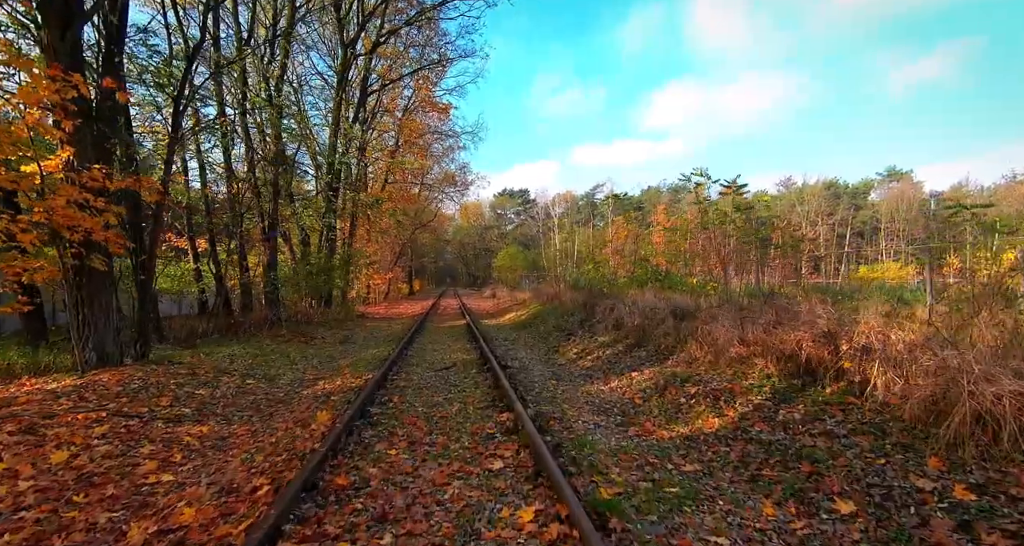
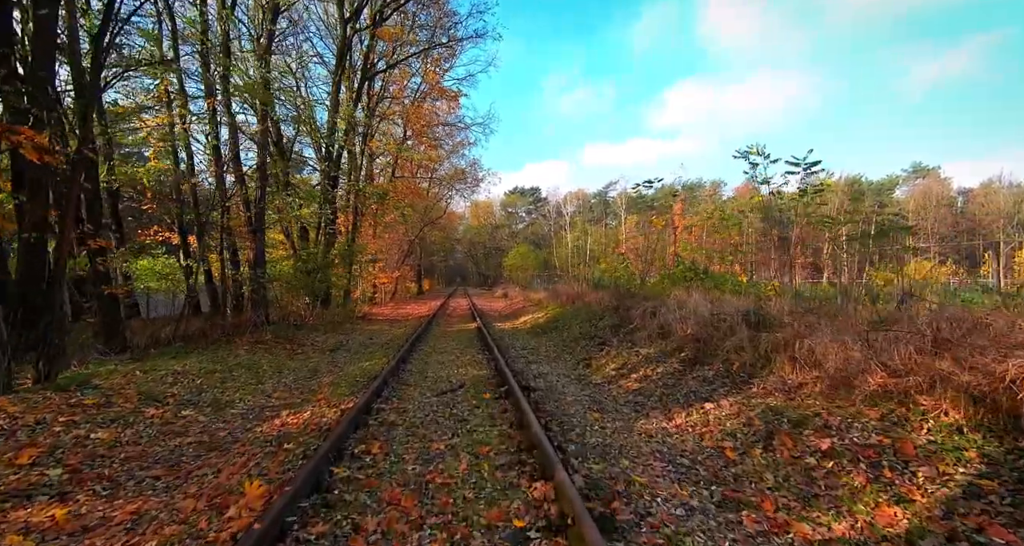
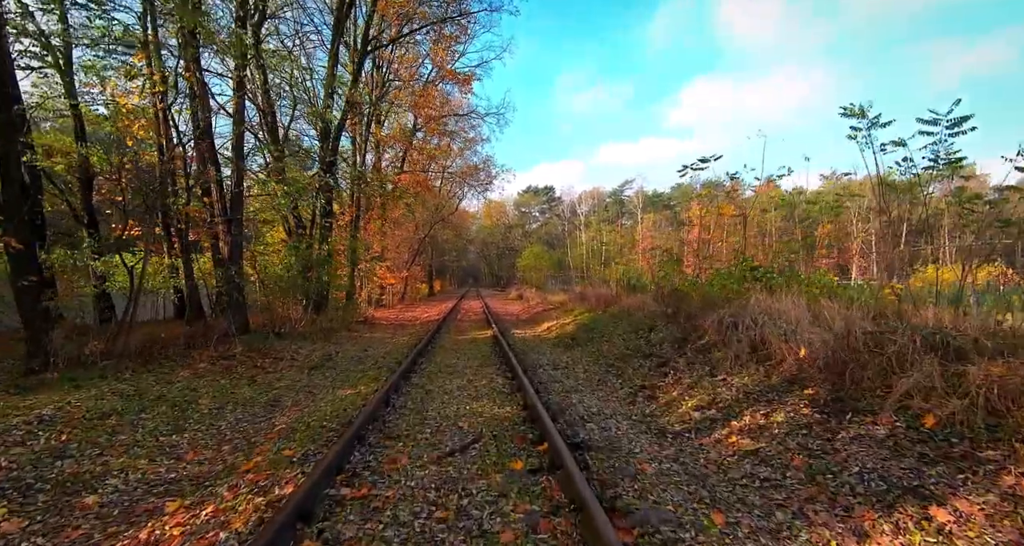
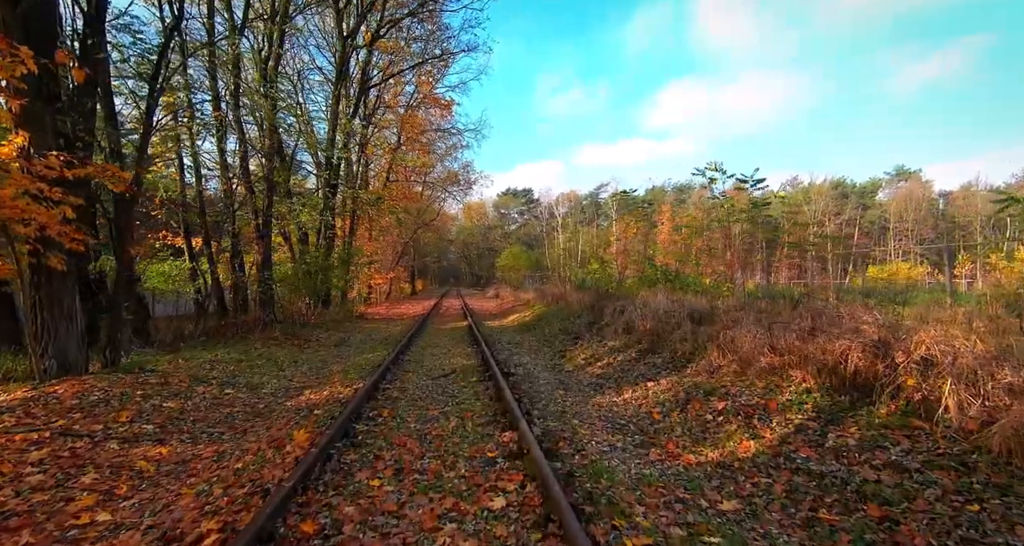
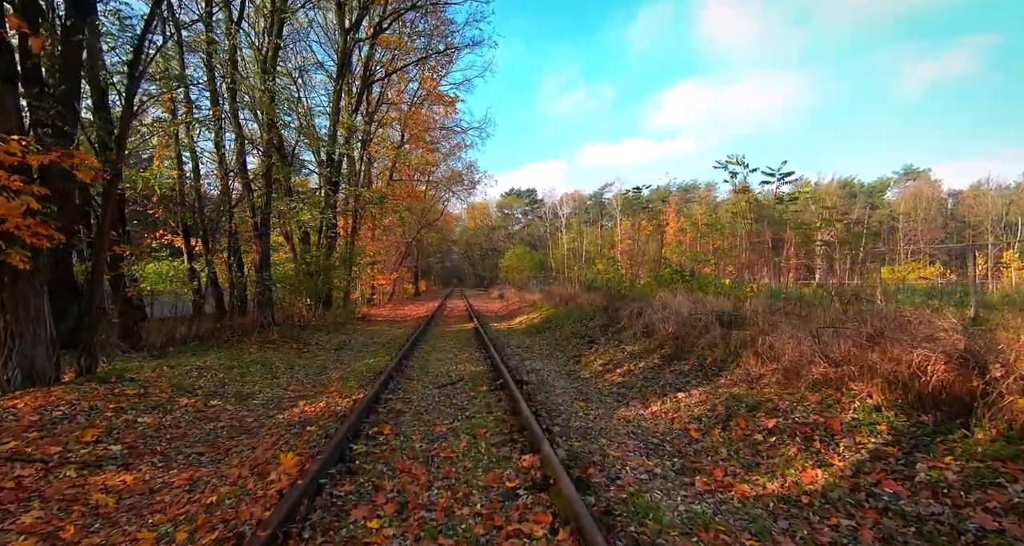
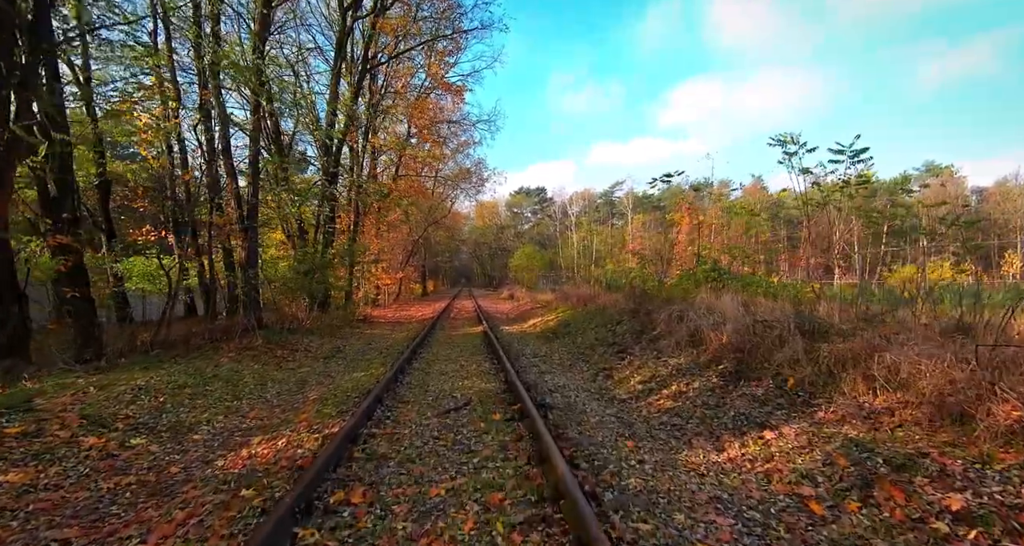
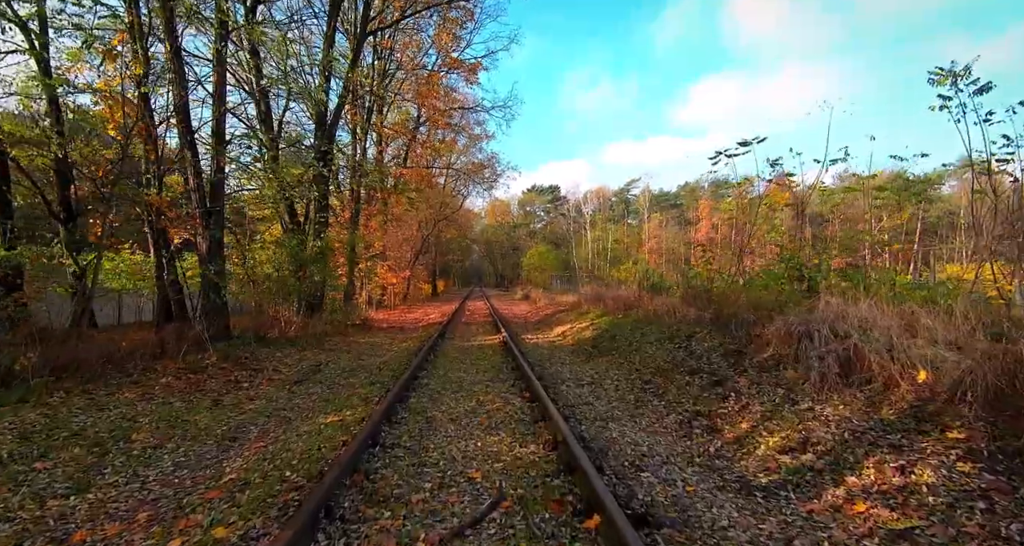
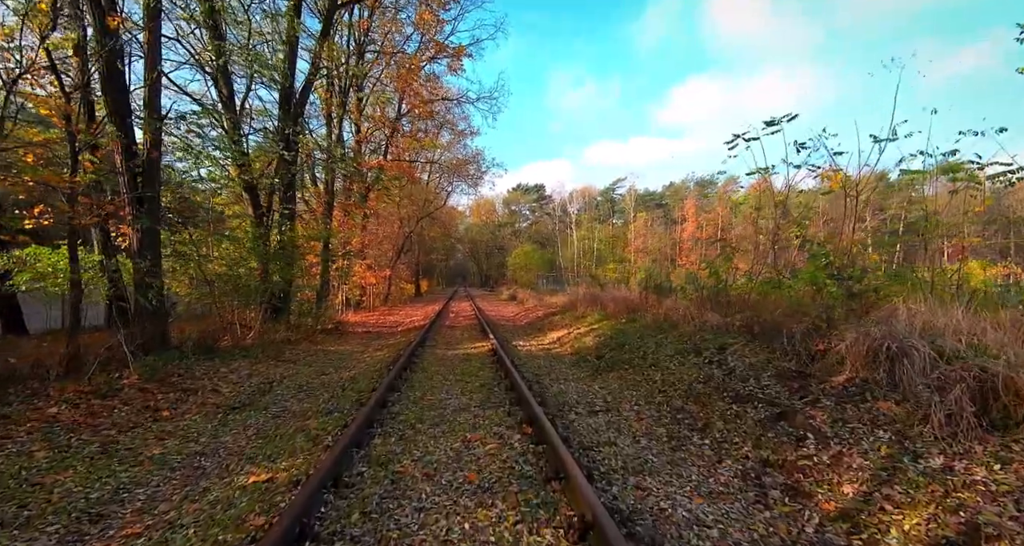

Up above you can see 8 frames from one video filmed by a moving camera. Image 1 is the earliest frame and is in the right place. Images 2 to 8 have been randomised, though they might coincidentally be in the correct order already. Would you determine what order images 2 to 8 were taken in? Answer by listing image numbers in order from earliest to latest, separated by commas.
4, 5, 2, 6, 3, 7, 8
